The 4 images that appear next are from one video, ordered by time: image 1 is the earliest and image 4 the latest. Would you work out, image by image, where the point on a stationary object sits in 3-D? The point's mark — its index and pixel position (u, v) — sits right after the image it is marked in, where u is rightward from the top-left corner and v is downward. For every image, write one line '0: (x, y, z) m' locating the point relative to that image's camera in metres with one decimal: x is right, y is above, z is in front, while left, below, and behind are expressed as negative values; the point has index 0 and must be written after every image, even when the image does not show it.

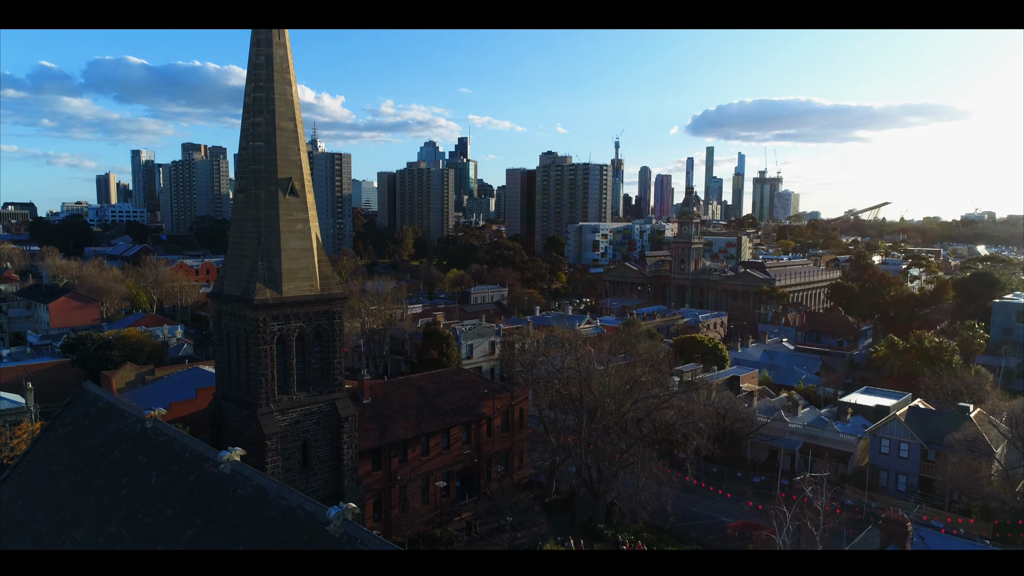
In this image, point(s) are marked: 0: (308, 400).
0: (-5.1, -2.8, +17.7) m
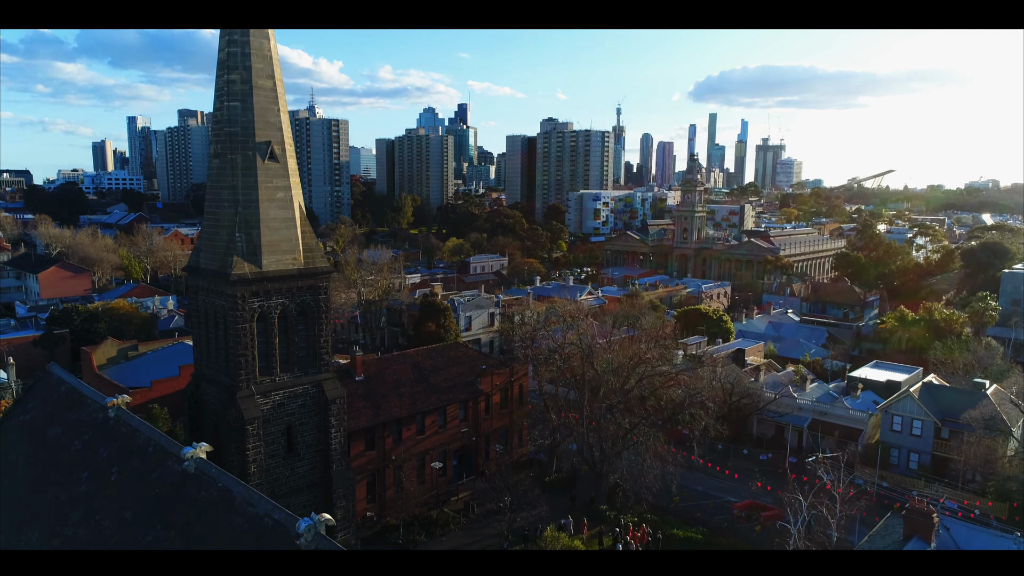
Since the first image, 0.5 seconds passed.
0: (-5.2, -2.2, +16.5) m
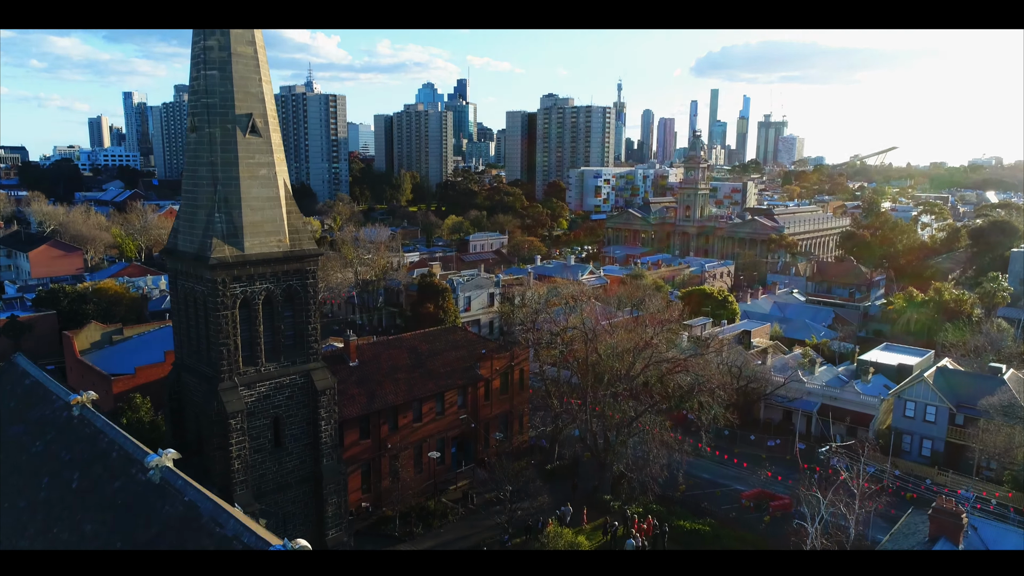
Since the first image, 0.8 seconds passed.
0: (-5.1, -1.8, +15.5) m
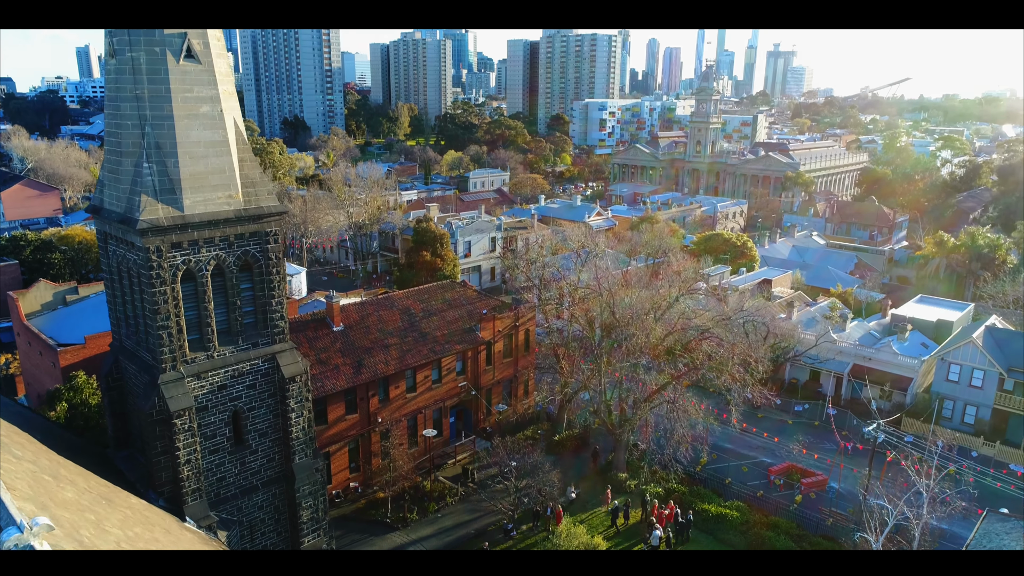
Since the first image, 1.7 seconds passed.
0: (-5.0, -1.2, +12.7) m
